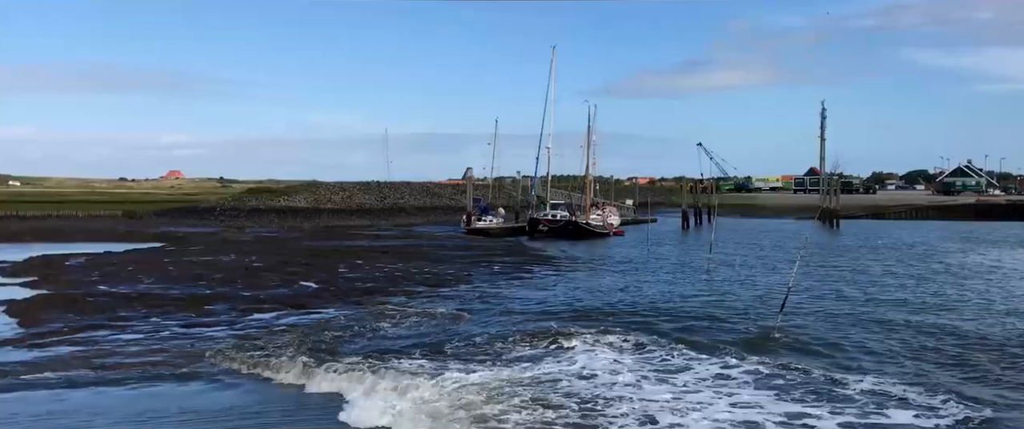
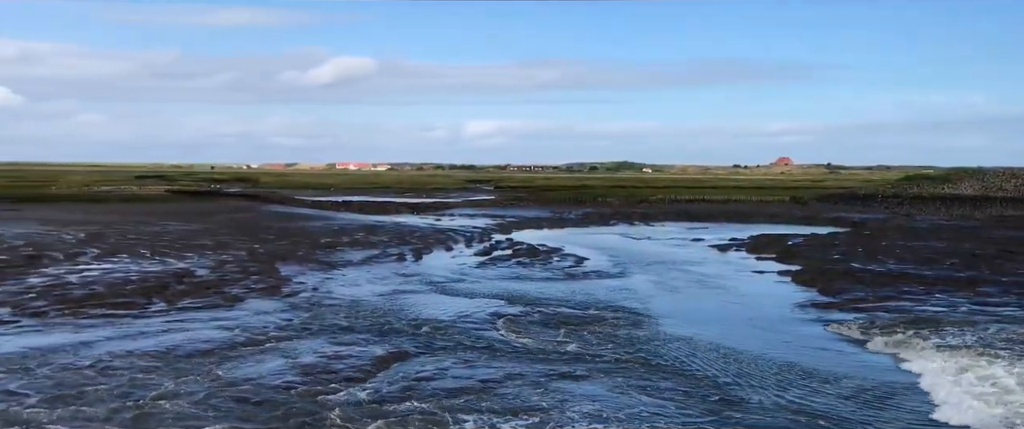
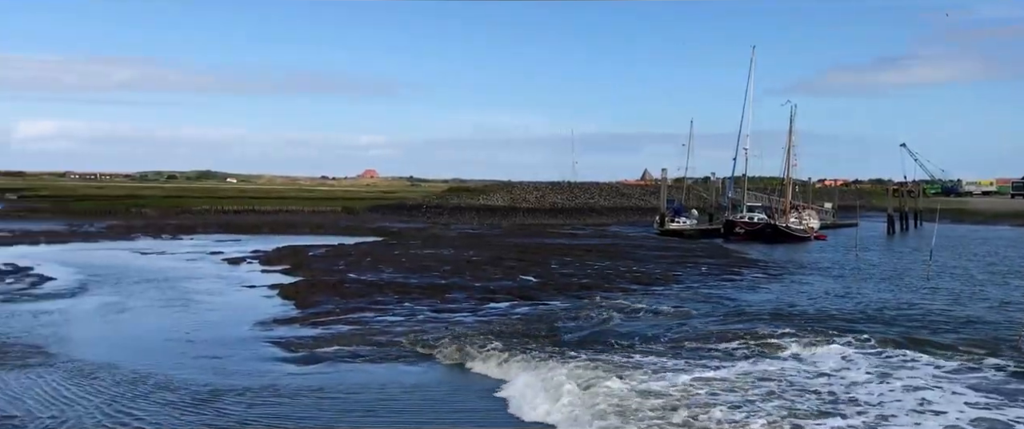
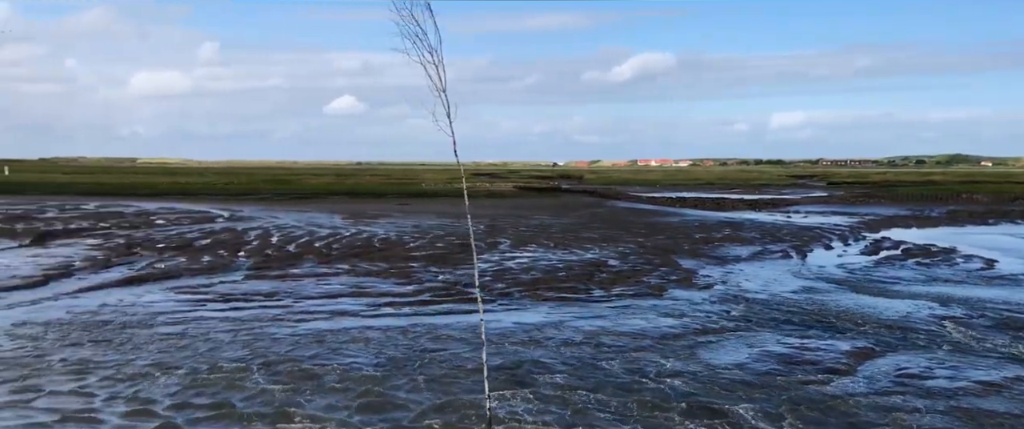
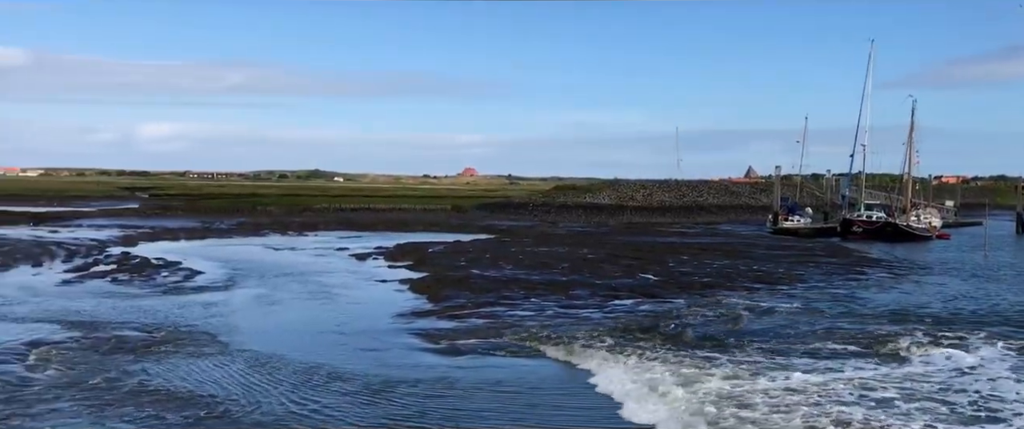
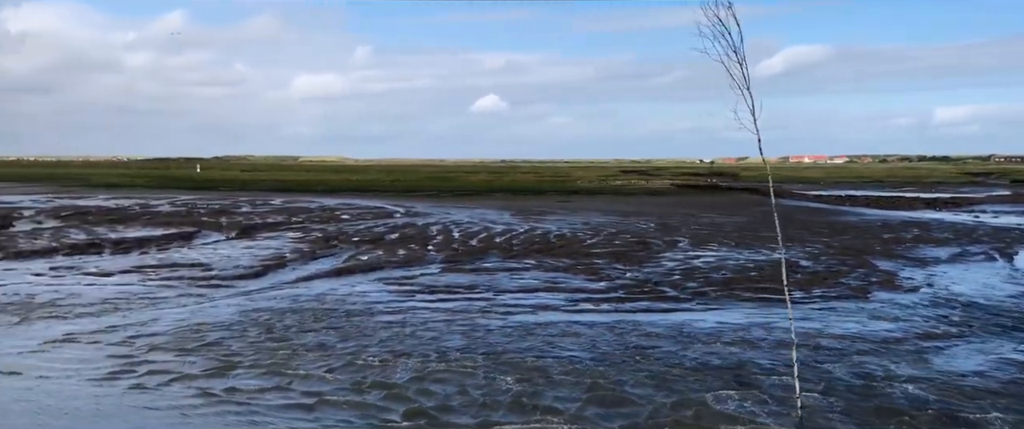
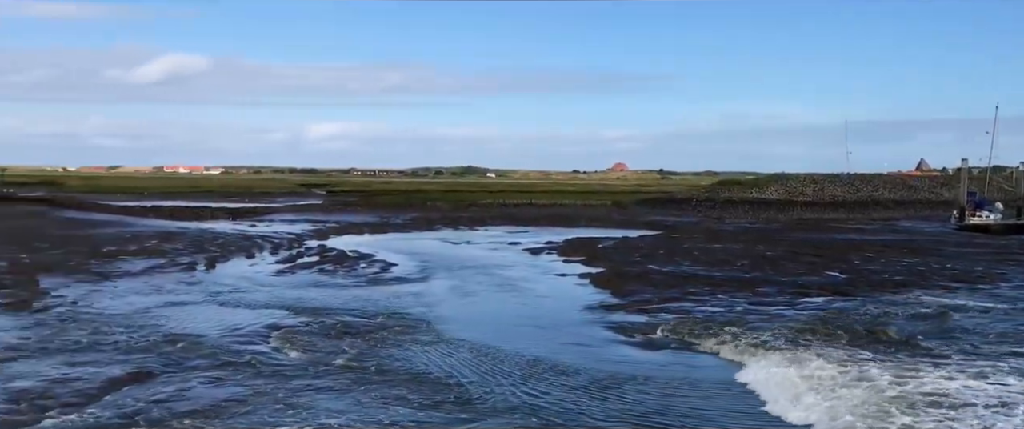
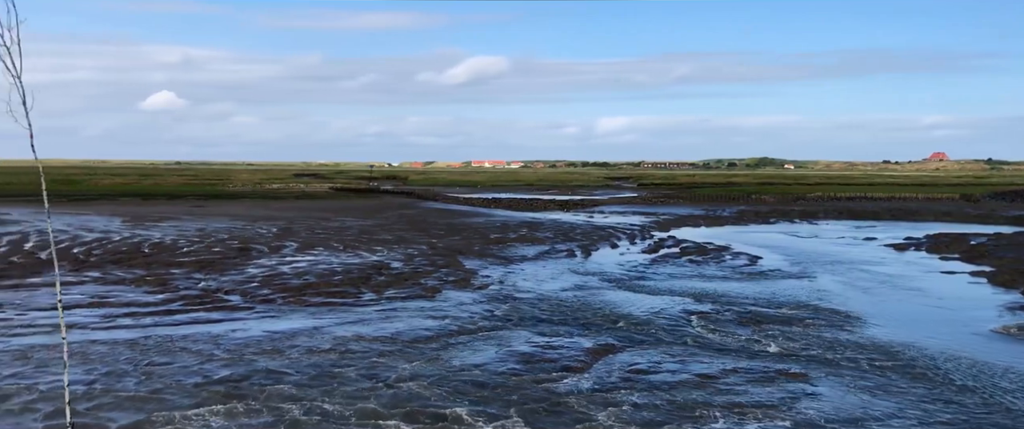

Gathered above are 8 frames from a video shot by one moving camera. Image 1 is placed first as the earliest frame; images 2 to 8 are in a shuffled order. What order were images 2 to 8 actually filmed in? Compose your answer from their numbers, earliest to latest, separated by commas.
3, 5, 7, 2, 8, 4, 6
